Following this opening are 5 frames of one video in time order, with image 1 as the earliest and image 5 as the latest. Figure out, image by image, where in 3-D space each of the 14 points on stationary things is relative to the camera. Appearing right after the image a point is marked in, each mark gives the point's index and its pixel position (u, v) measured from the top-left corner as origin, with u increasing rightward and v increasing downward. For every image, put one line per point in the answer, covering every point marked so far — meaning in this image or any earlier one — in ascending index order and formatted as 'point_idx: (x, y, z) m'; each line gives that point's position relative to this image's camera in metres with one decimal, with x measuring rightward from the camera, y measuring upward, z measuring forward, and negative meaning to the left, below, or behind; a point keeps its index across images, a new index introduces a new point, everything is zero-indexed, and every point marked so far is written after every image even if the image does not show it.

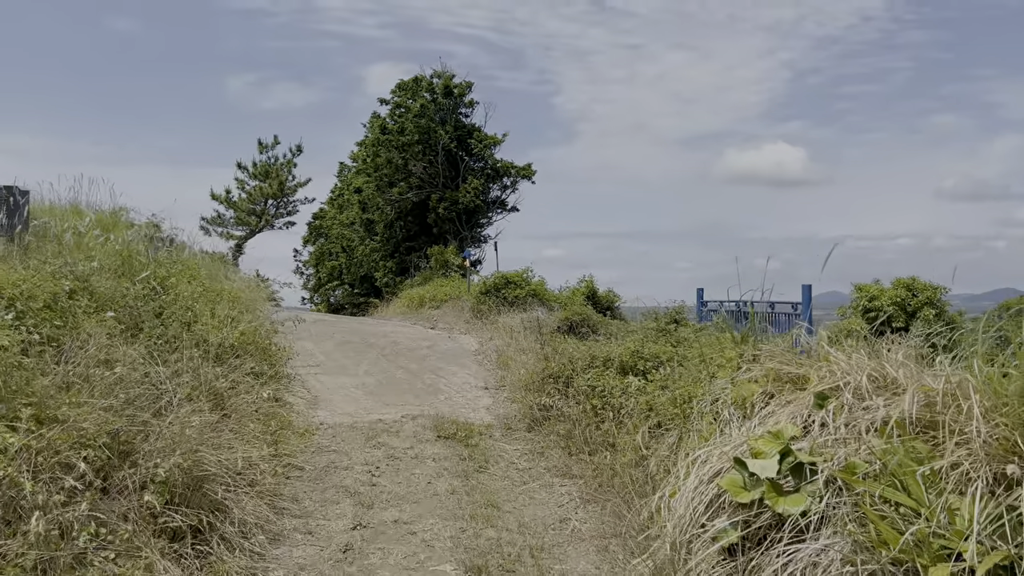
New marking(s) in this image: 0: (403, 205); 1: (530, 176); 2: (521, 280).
0: (-2.6, +2.0, +19.6) m
1: (+0.4, +2.7, +19.3) m
2: (+0.1, +0.1, +12.3) m
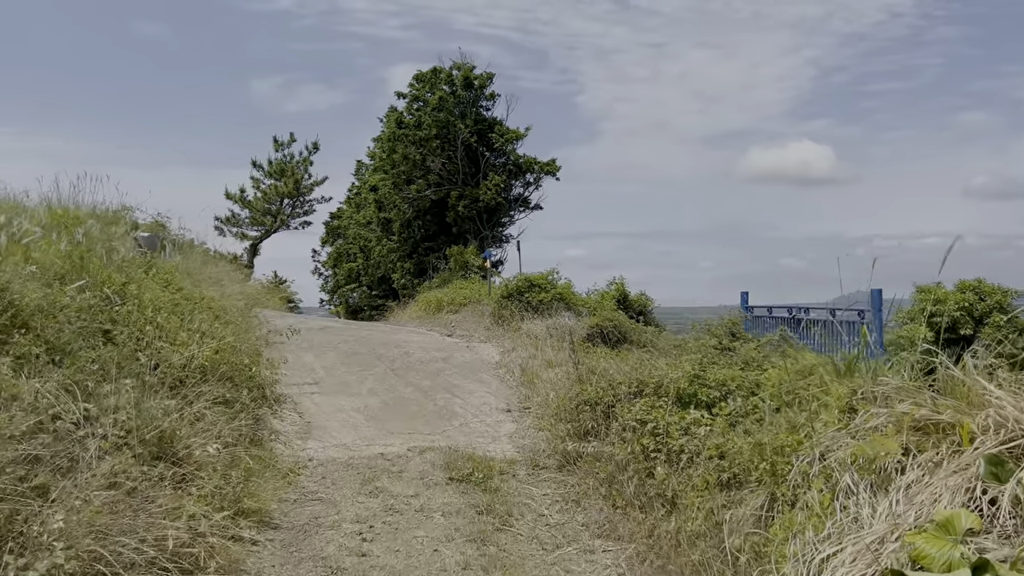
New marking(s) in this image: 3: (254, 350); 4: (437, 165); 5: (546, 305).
0: (-2.1, +1.9, +18.6) m
1: (+1.0, +2.6, +18.3) m
2: (+0.5, +0.1, +11.3) m
3: (-1.8, -0.4, +5.5) m
4: (-1.7, +2.8, +18.2) m
5: (+0.5, -0.2, +10.9) m
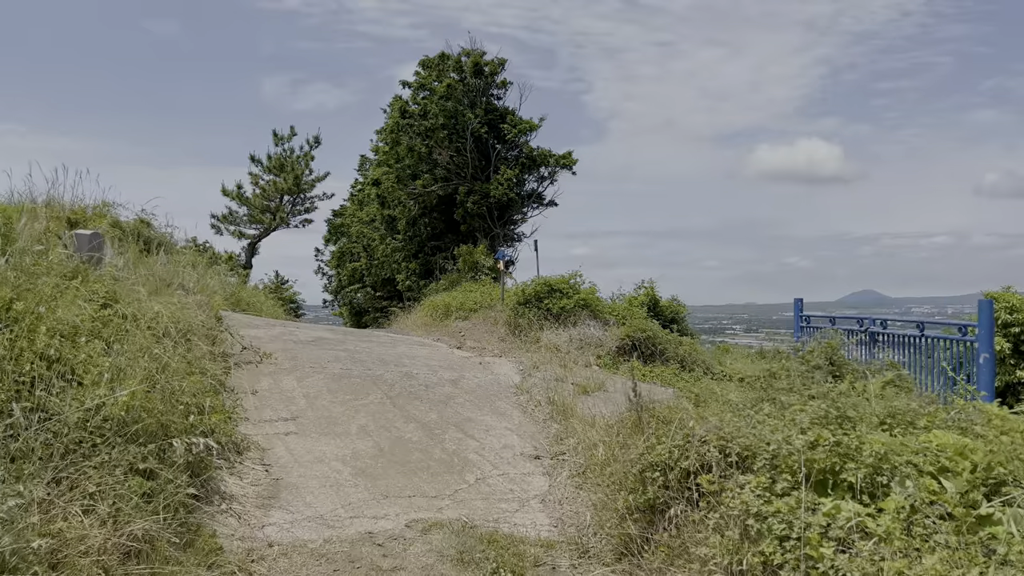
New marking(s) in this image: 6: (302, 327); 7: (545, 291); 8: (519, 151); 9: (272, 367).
0: (-1.8, +1.9, +17.3) m
1: (+1.2, +2.6, +17.0) m
2: (+0.7, 0.0, +10.0) m
3: (-1.6, -0.5, +4.2) m
4: (-1.4, +2.7, +16.9) m
5: (+0.7, -0.3, +9.6) m
6: (-2.5, -0.5, +9.5) m
7: (+0.4, 0.0, +9.9) m
8: (+0.1, +2.9, +17.2) m
9: (-1.8, -0.6, +6.3) m
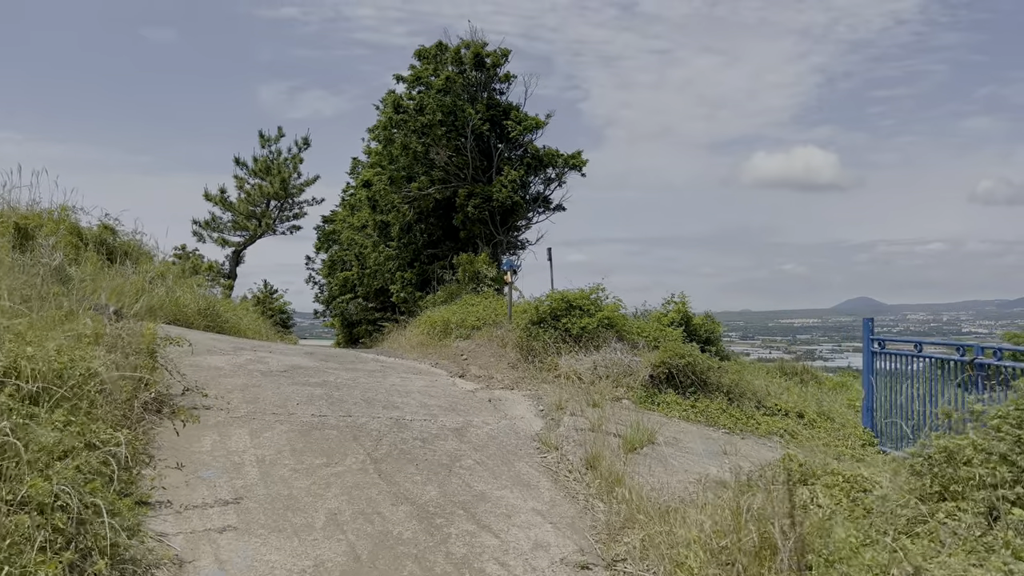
0: (-1.8, +1.7, +15.9) m
1: (+1.3, +2.3, +15.6) m
2: (+0.8, -0.2, +8.5) m
3: (-1.4, -0.6, +2.8) m
4: (-1.3, +2.5, +15.4) m
5: (+0.8, -0.5, +8.1) m
6: (-2.4, -0.6, +8.0) m
7: (+0.5, -0.2, +8.4) m
8: (+0.2, +2.7, +15.7) m
9: (-1.7, -0.8, +4.8) m
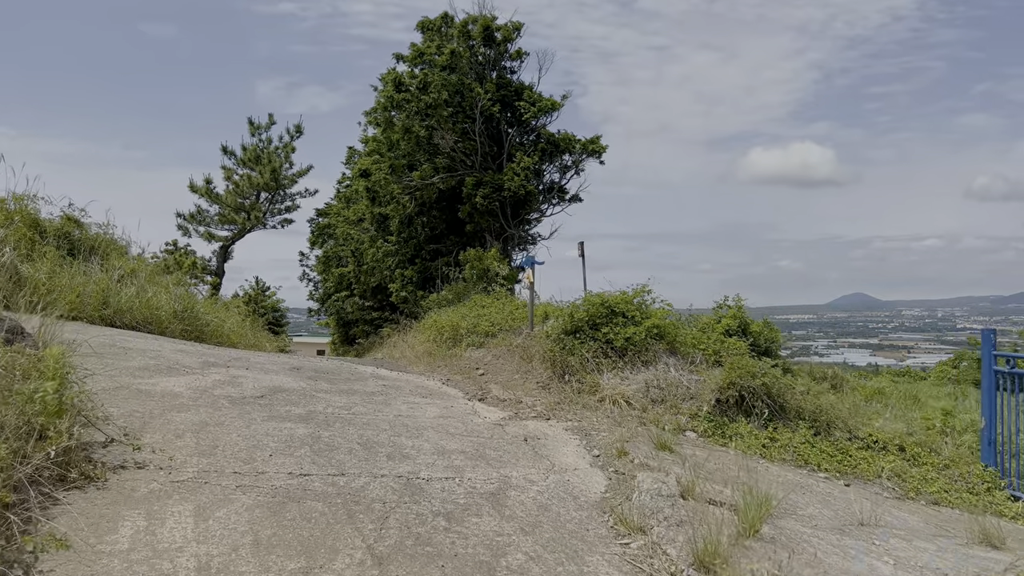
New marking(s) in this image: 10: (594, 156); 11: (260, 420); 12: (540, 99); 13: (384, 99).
0: (-1.5, +1.7, +14.4) m
1: (+1.5, +2.3, +14.1) m
2: (+1.1, -0.2, +7.1) m
3: (-1.2, -0.7, +1.3) m
4: (-1.1, +2.5, +13.9) m
5: (+1.0, -0.5, +6.7) m
6: (-2.1, -0.7, +6.6) m
7: (+0.8, -0.2, +6.9) m
8: (+0.4, +2.7, +14.2) m
9: (-1.4, -0.8, +3.3) m
10: (+1.4, +2.3, +14.1) m
11: (-1.5, -0.8, +4.7) m
12: (+0.5, +3.2, +13.8) m
13: (-2.3, +3.4, +14.5) m
